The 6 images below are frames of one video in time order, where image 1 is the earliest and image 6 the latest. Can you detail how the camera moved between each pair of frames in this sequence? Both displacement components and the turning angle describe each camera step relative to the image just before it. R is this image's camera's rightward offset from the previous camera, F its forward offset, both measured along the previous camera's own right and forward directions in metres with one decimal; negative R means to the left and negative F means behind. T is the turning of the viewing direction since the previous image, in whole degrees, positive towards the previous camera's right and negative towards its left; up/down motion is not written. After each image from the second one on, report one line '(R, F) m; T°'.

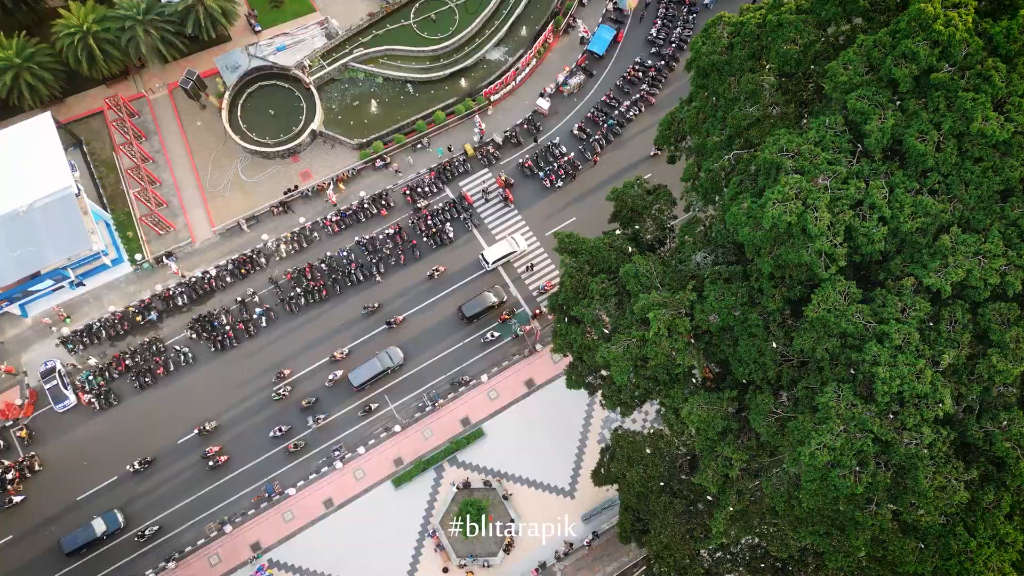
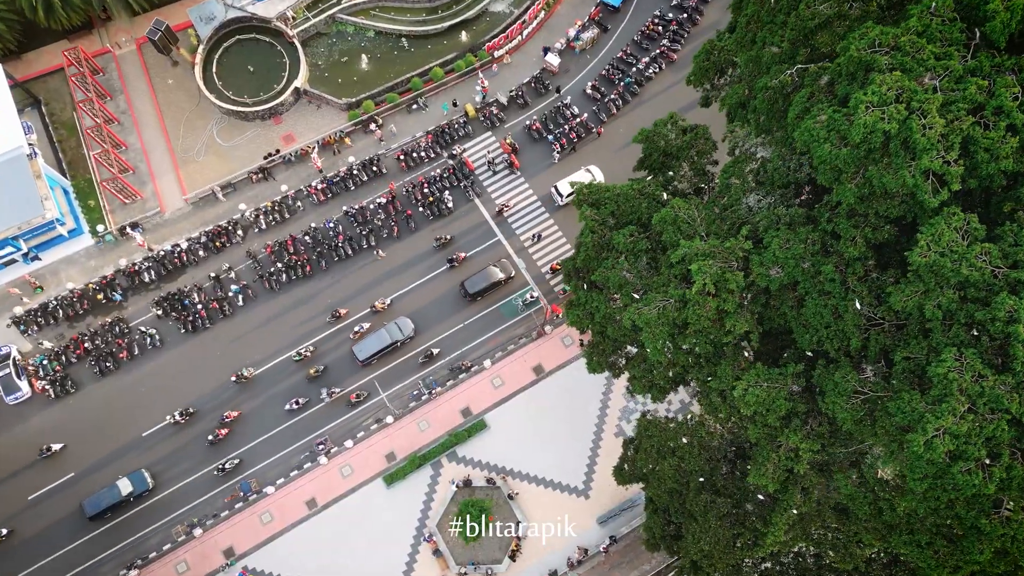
(-0.1, +5.7) m; 0°
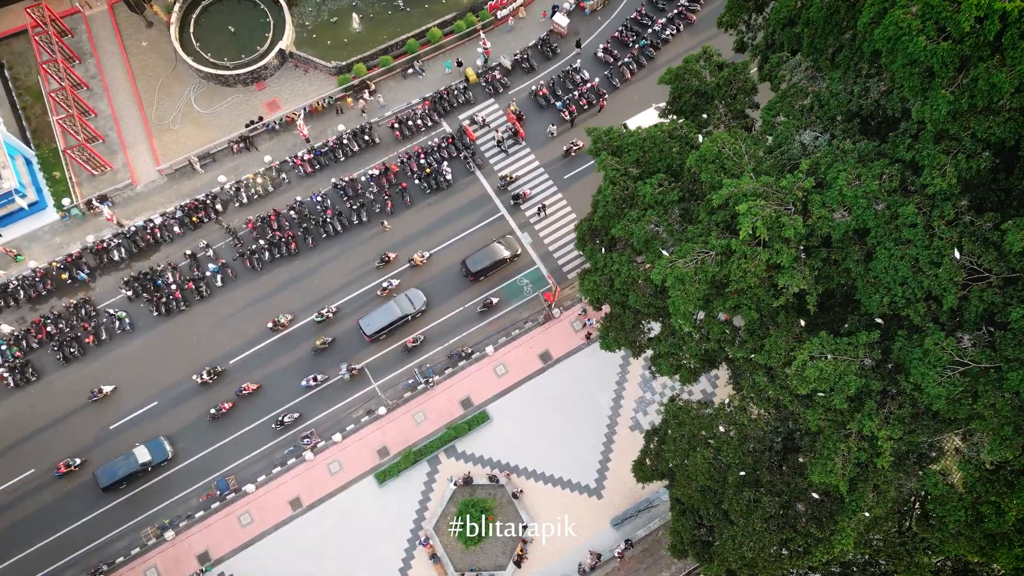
(-0.1, +4.2) m; 0°
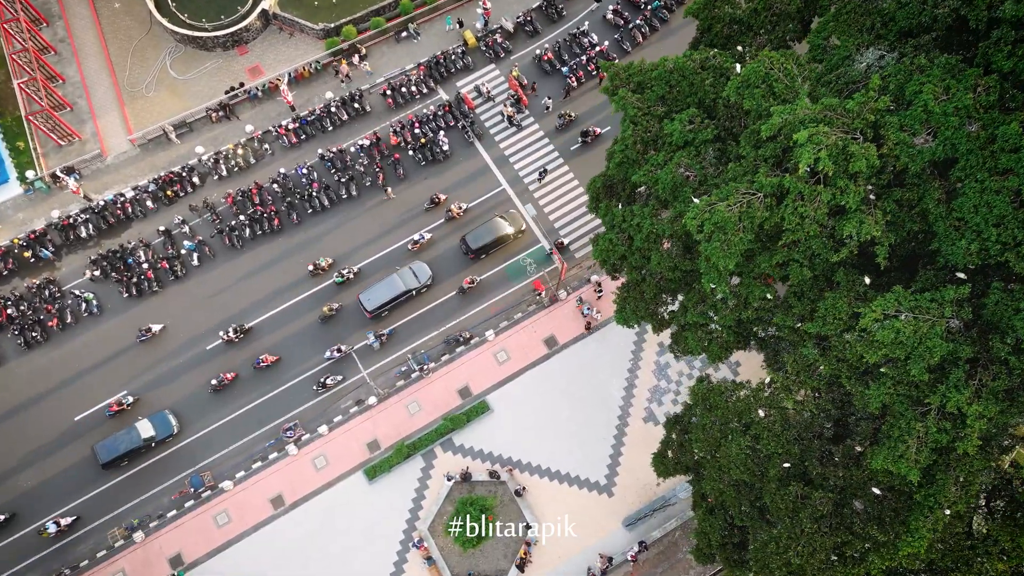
(0.0, +3.5) m; 0°
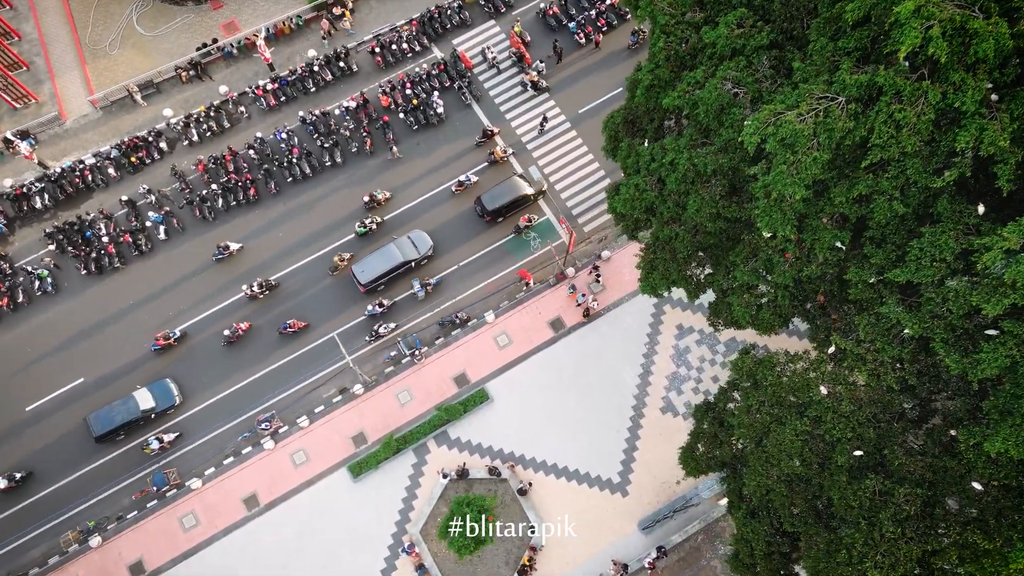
(0.0, +4.0) m; 0°
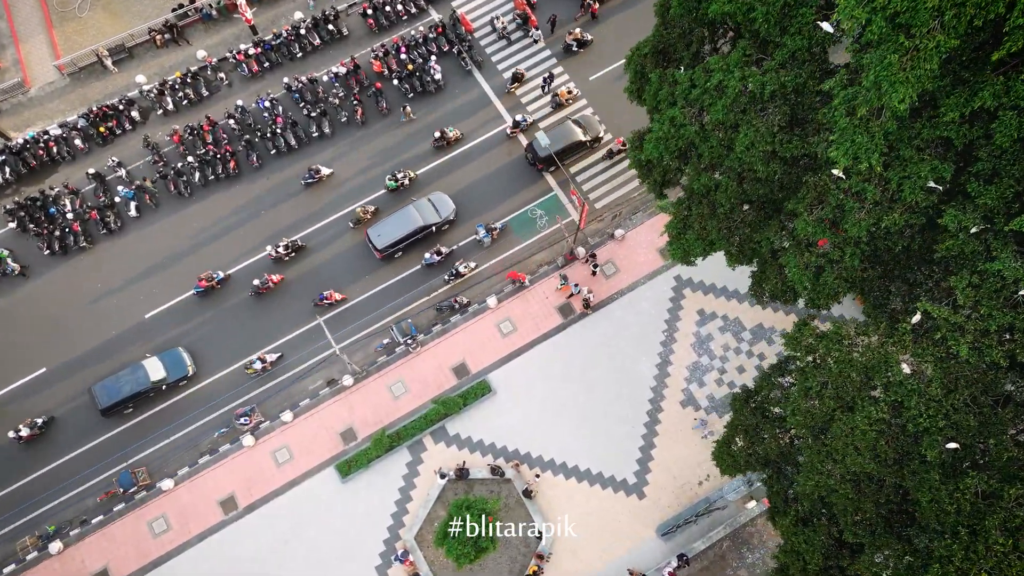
(-0.1, +3.2) m; 0°
